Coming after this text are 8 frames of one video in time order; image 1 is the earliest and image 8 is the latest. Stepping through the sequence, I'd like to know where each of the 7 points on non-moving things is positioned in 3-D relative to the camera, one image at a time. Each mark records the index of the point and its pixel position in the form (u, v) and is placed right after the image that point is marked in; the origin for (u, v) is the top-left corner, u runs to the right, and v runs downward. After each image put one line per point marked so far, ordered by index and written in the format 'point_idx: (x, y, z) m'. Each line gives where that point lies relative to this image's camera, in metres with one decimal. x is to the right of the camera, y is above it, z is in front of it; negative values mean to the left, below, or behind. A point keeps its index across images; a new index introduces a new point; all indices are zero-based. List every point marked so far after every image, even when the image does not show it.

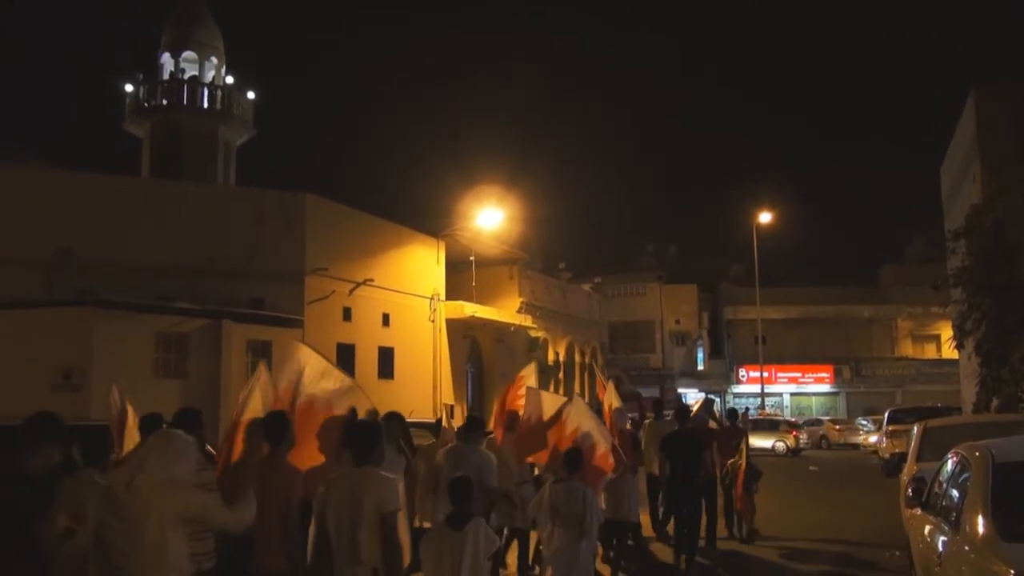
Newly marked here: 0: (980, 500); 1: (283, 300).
0: (+2.7, -1.2, +6.1) m
1: (-4.2, -0.2, +19.2) m
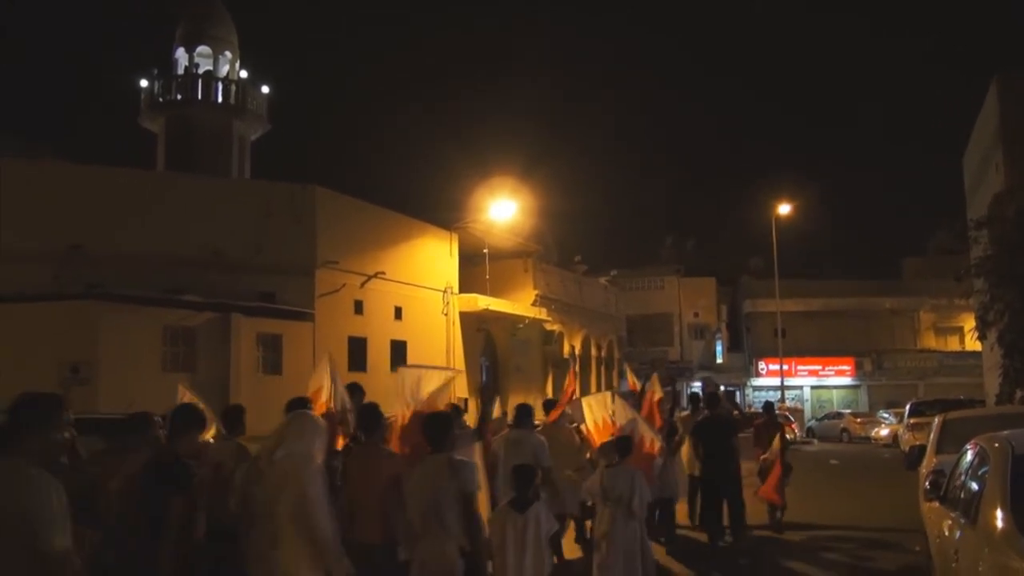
0: (+2.7, -1.1, +5.8) m
1: (-4.0, -0.1, +19.1) m
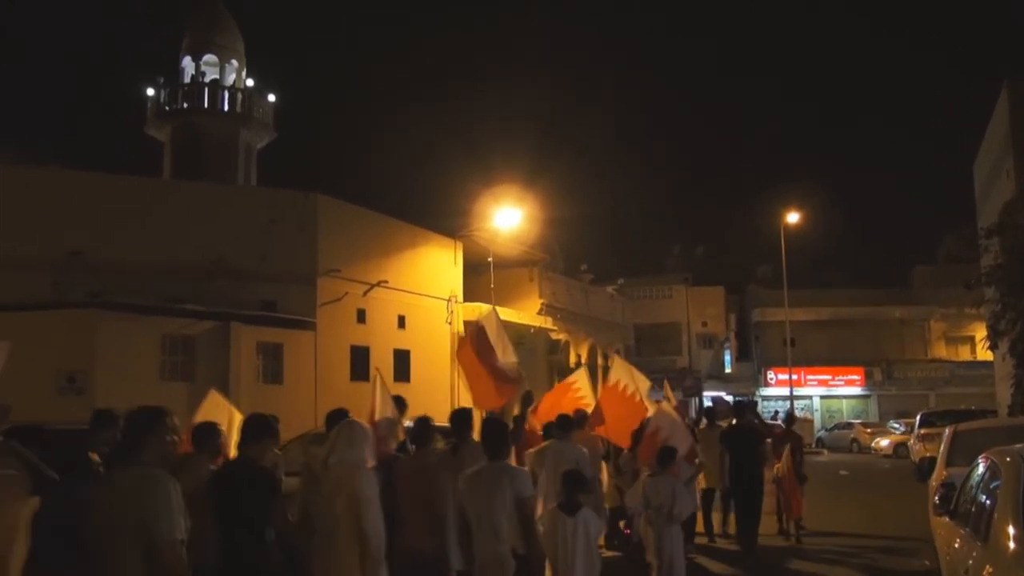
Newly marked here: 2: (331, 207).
0: (+2.6, -1.2, +5.5) m
1: (-3.9, -0.2, +18.9) m
2: (-3.4, +1.5, +19.7) m
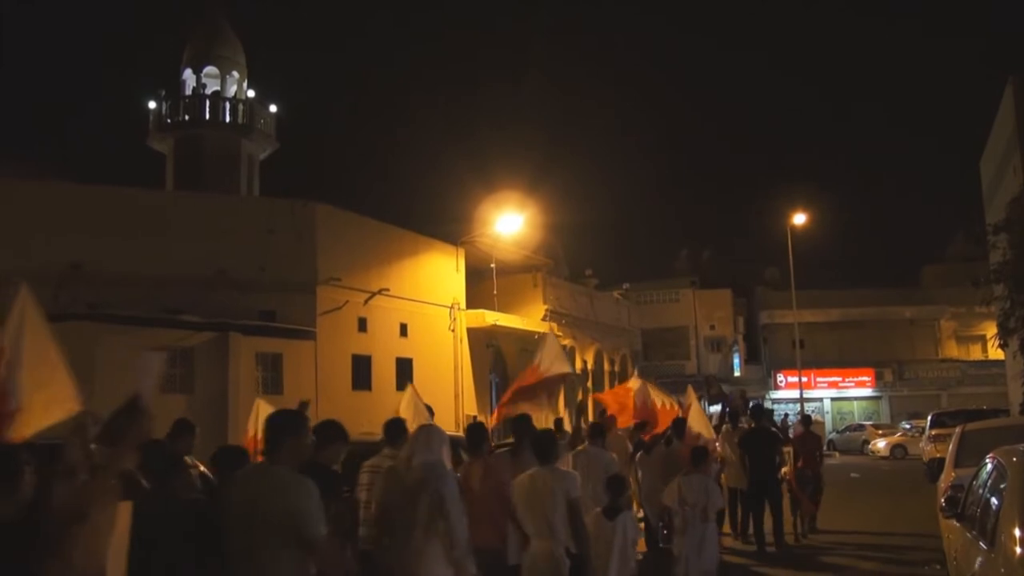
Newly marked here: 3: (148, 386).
0: (+2.5, -1.1, +5.3) m
1: (-3.9, -0.4, +18.7) m
2: (-3.4, +1.4, +19.5) m
3: (-5.5, -1.4, +15.8) m
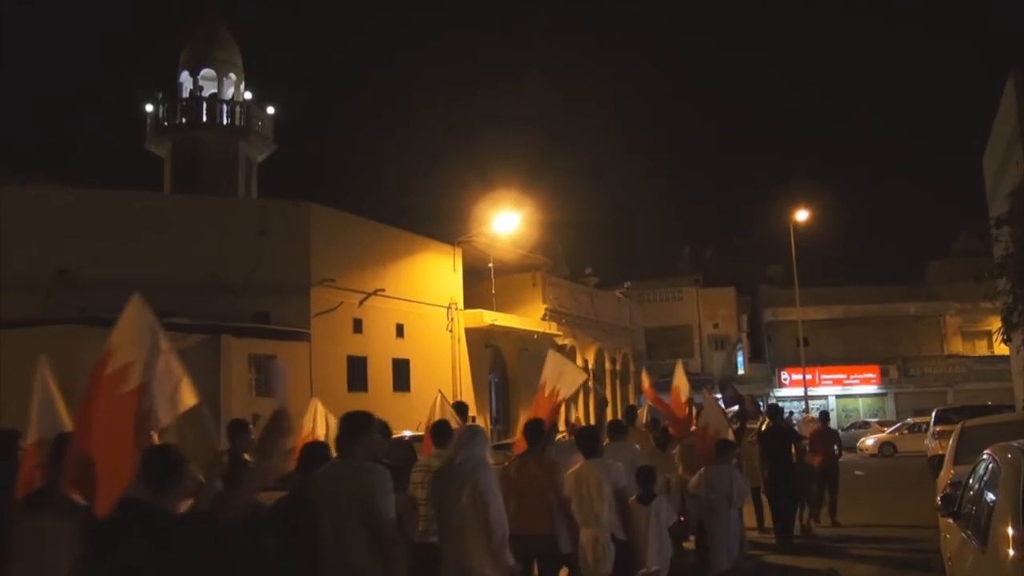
0: (+2.4, -1.1, +5.1) m
1: (-3.9, -0.4, +18.6) m
2: (-3.5, +1.3, +19.3) m
3: (-5.5, -1.5, +15.6) m
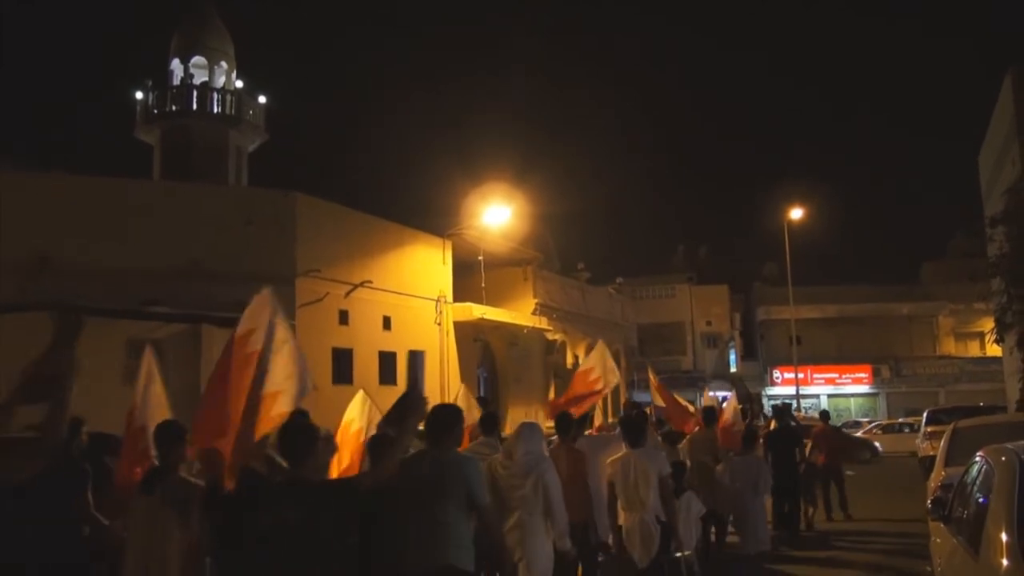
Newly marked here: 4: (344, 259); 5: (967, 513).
0: (+2.3, -1.0, +4.9) m
1: (-4.2, -0.3, +18.3) m
2: (-3.7, +1.5, +19.0) m
3: (-5.8, -1.3, +15.3) m
4: (-3.2, +0.6, +19.8) m
5: (+2.5, -1.3, +5.9) m
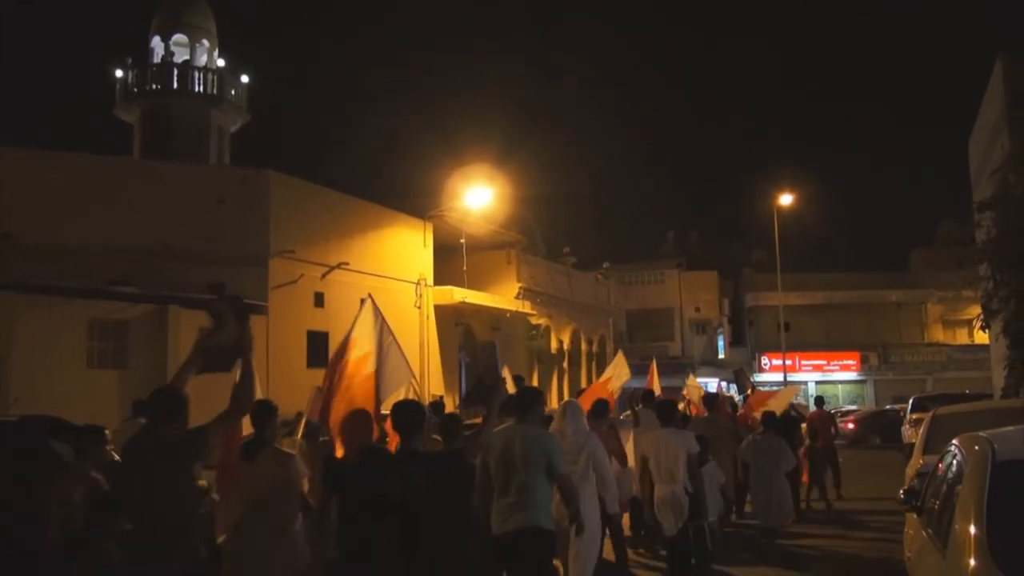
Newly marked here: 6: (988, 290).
0: (+2.0, -0.9, +4.5) m
1: (-4.5, +0.1, +17.9) m
2: (-4.0, +1.8, +18.6) m
3: (-6.1, -1.0, +14.9) m
4: (-3.6, +0.9, +19.4) m
5: (+2.3, -1.2, +5.6) m
6: (+7.3, 0.0, +16.2) m
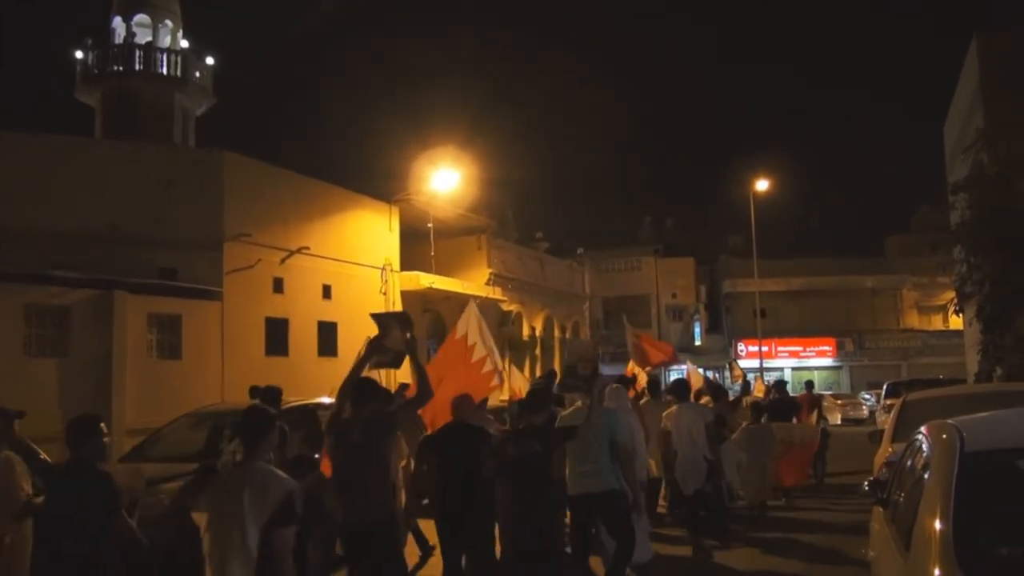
0: (+1.7, -0.8, +4.1) m
1: (-5.1, +0.3, +17.3) m
2: (-4.6, +2.1, +18.0) m
3: (-6.6, -0.8, +14.3) m
4: (-4.2, +1.2, +18.9) m
5: (+1.9, -1.0, +5.1) m
6: (+6.7, +0.3, +15.8) m
